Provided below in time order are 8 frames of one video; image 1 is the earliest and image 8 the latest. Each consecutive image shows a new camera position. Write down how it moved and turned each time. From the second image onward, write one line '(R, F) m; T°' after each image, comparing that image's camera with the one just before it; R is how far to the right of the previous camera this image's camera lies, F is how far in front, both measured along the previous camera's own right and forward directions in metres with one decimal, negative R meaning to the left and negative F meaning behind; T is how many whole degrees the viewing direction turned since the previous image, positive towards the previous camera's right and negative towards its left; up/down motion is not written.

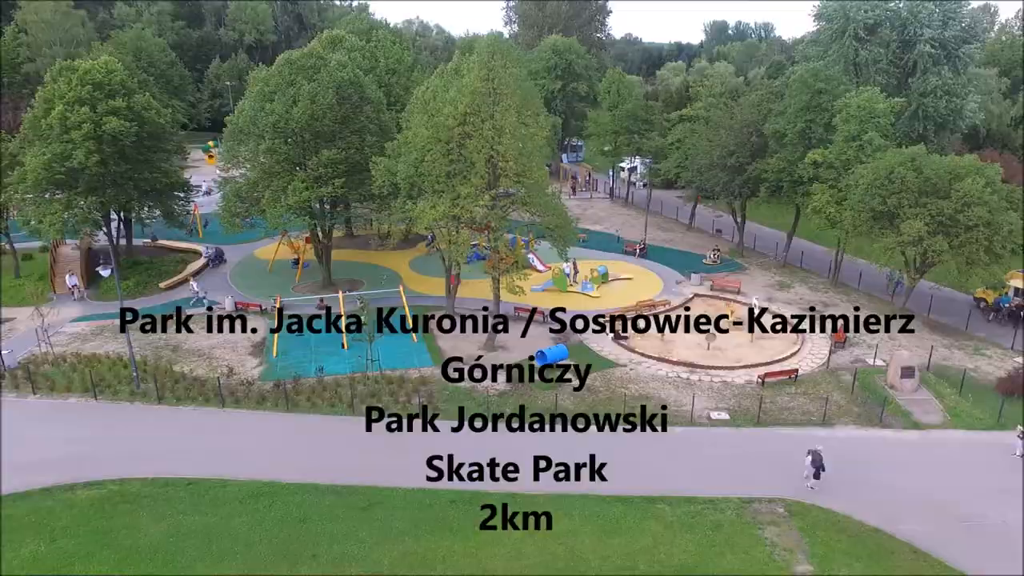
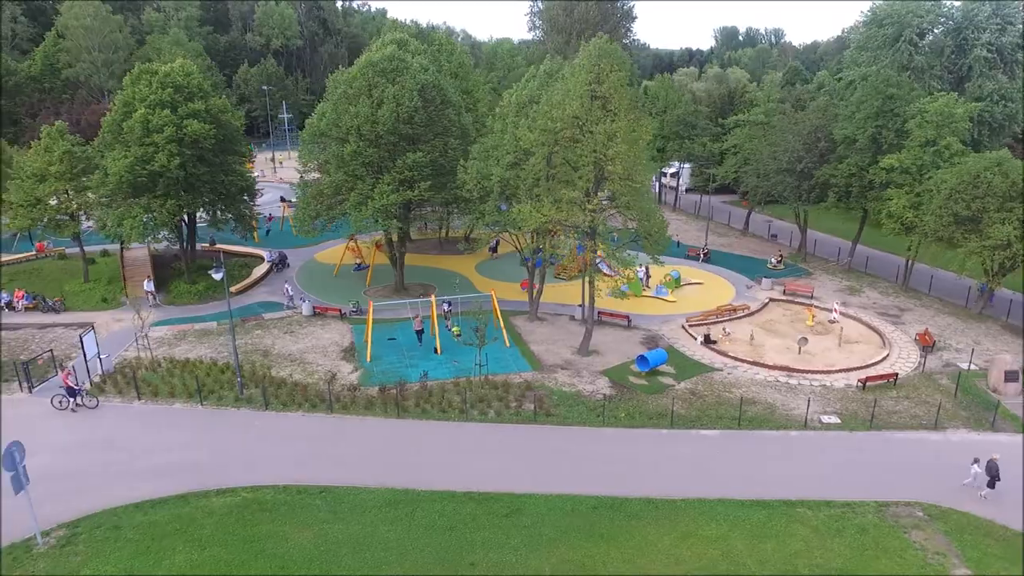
(-3.7, +0.1) m; 0°
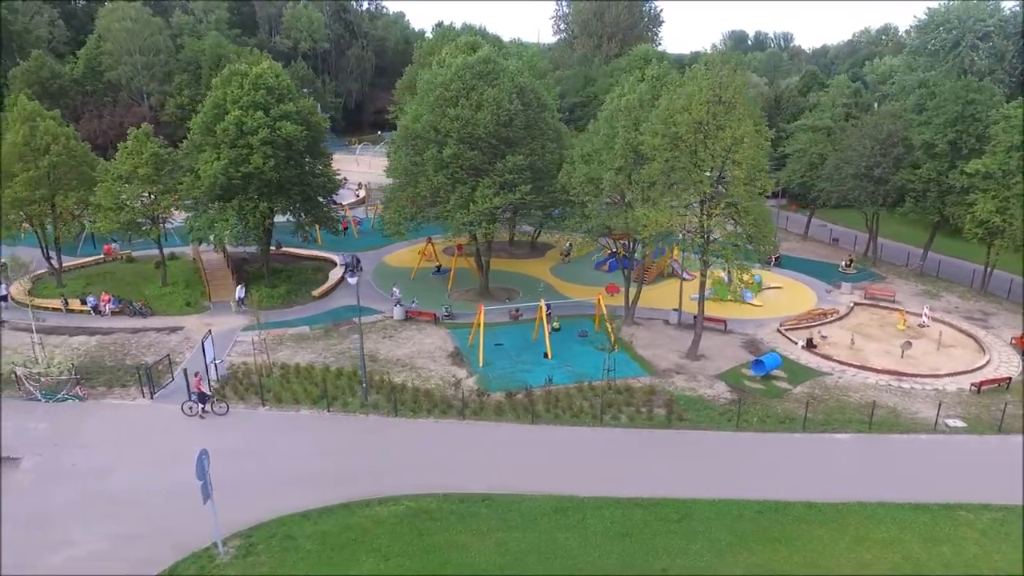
(-4.4, +0.1) m; +1°
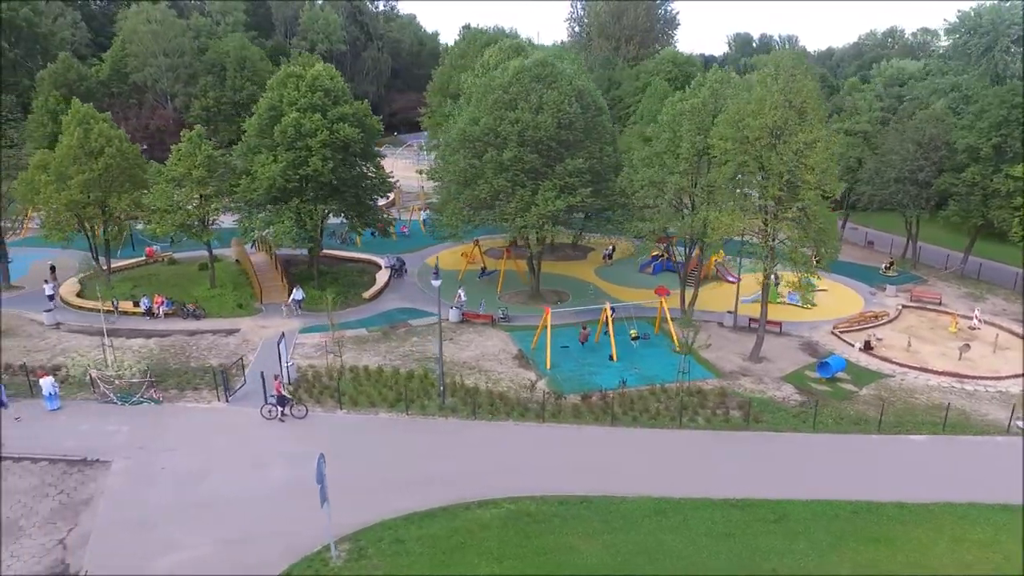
(-2.7, -0.1) m; +1°
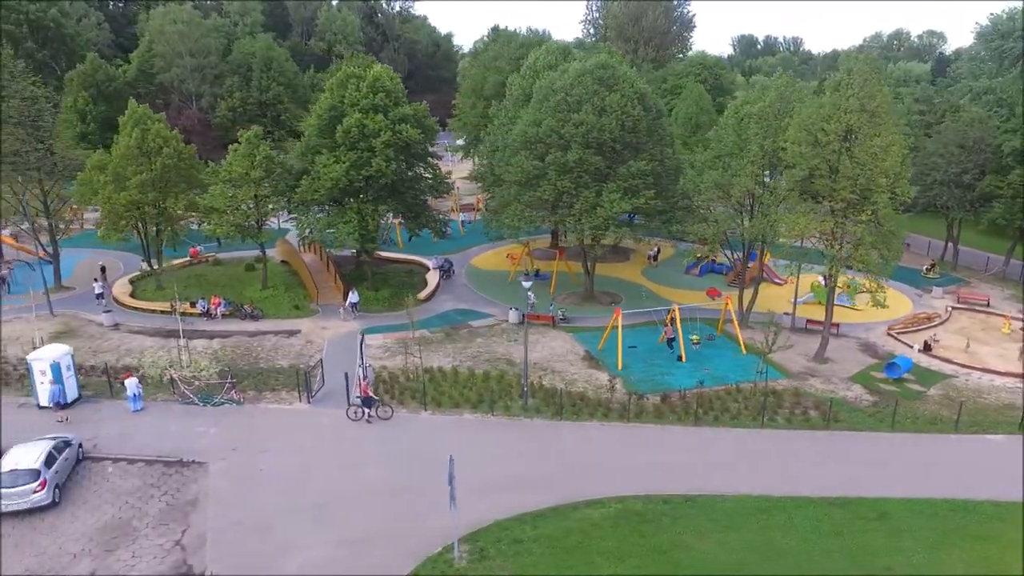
(-2.9, -0.2) m; +1°
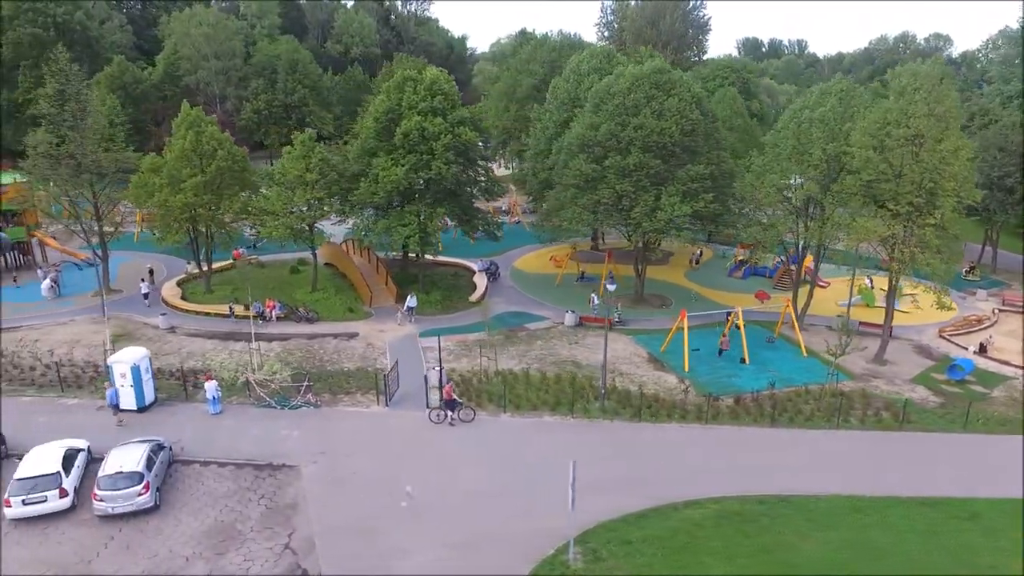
(-2.7, -0.1) m; +1°
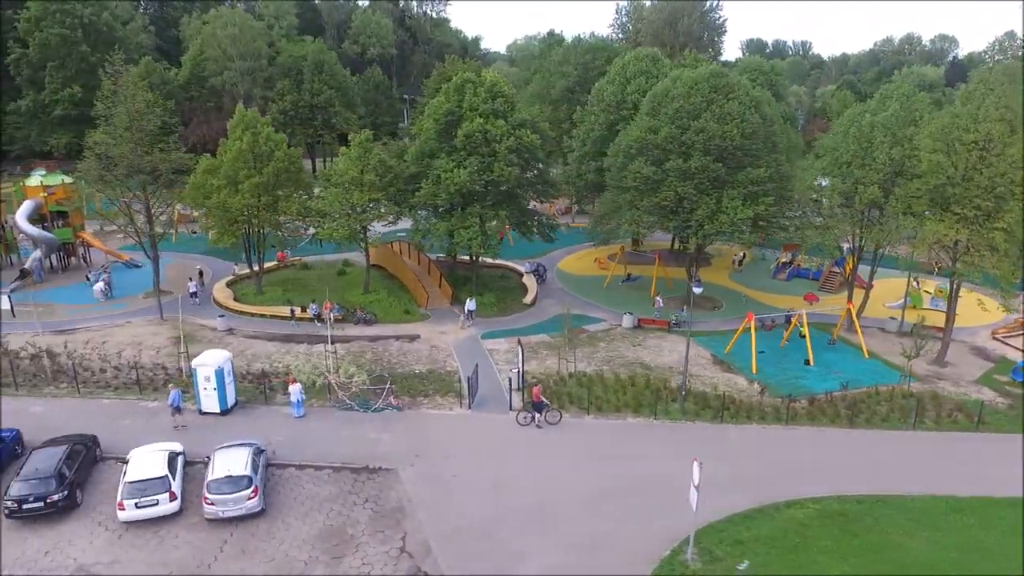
(-2.9, -0.1) m; +1°
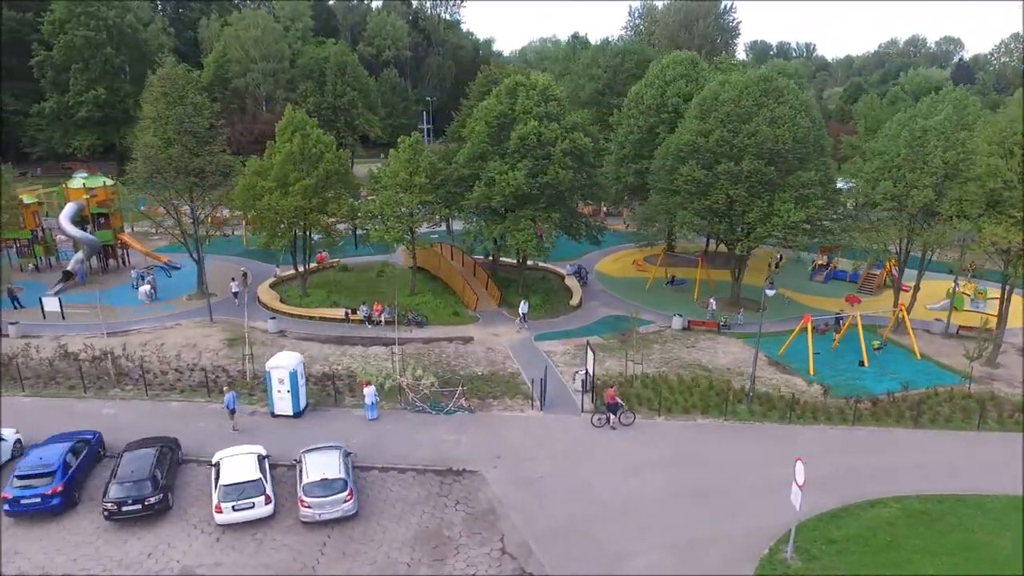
(-2.5, -0.1) m; 0°
